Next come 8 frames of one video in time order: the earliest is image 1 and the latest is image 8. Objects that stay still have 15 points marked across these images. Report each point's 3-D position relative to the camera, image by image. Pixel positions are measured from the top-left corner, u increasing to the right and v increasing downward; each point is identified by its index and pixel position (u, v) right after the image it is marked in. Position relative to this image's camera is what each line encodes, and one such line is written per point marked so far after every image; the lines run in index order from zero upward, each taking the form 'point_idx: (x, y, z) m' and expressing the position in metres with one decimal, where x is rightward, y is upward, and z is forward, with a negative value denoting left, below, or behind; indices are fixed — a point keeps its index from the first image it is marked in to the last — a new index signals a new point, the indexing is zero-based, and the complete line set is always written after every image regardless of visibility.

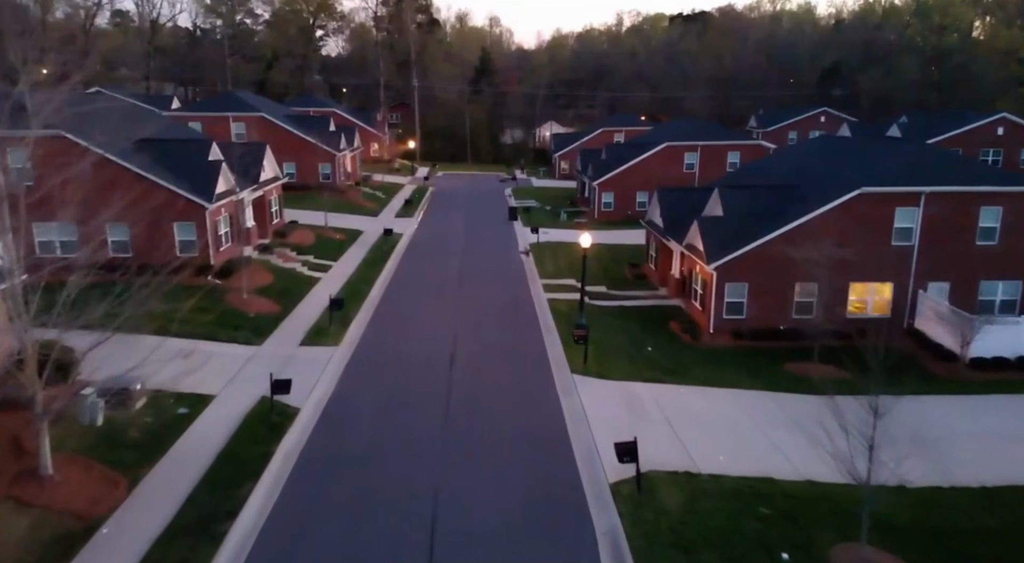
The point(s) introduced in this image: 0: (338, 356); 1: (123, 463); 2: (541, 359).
0: (-4.6, -2.0, +19.9) m
1: (-7.2, -3.3, +13.7) m
2: (+0.8, -2.0, +19.9) m
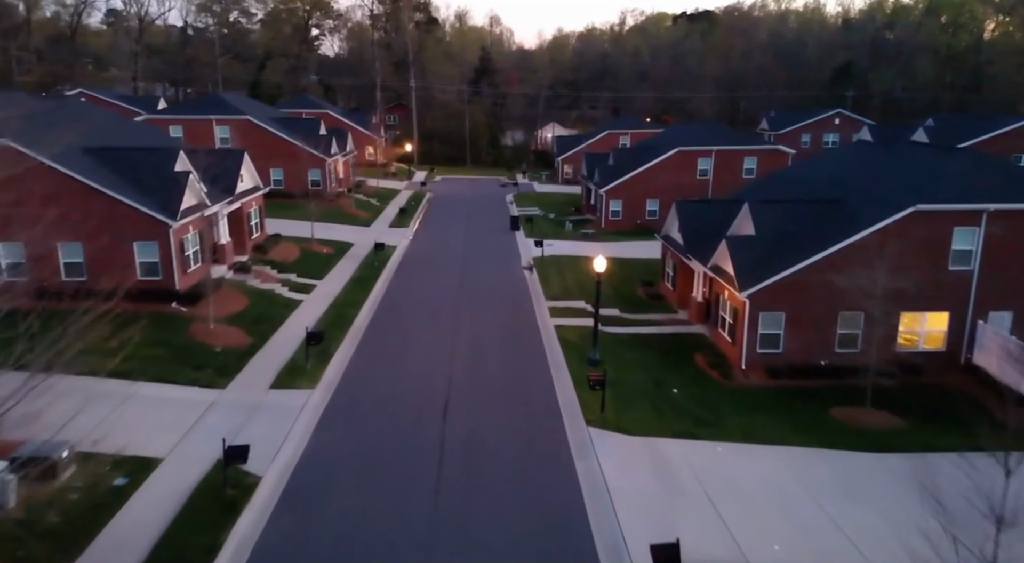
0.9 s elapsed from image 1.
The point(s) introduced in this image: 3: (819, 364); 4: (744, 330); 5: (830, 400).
0: (-4.5, -2.8, +17.1) m
1: (-7.1, -4.1, +10.9) m
2: (+0.9, -2.8, +17.1) m
3: (+8.2, -2.2, +20.0) m
4: (+6.2, -1.3, +19.8) m
5: (+7.9, -3.0, +18.5) m
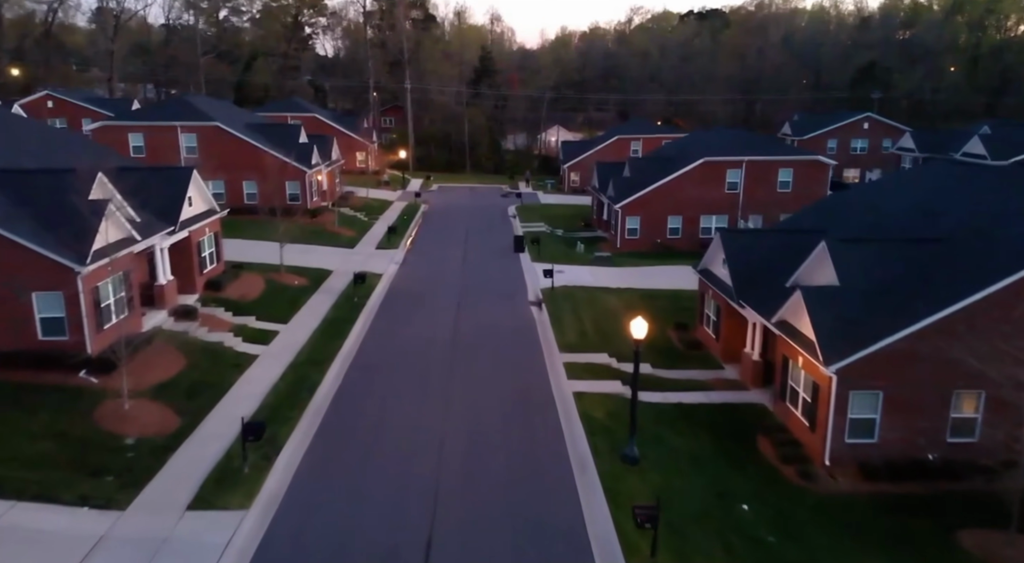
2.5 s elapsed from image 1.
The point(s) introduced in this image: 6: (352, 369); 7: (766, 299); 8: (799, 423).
0: (-4.4, -4.1, +12.2) m
1: (-6.9, -5.5, +6.0) m
2: (+1.1, -4.2, +12.2) m
3: (+8.4, -3.6, +15.1) m
4: (+6.3, -2.7, +14.9) m
5: (+8.1, -4.3, +13.6) m
6: (-4.2, -2.3, +19.5) m
7: (+6.2, -0.5, +18.2) m
8: (+6.3, -3.1, +16.3) m
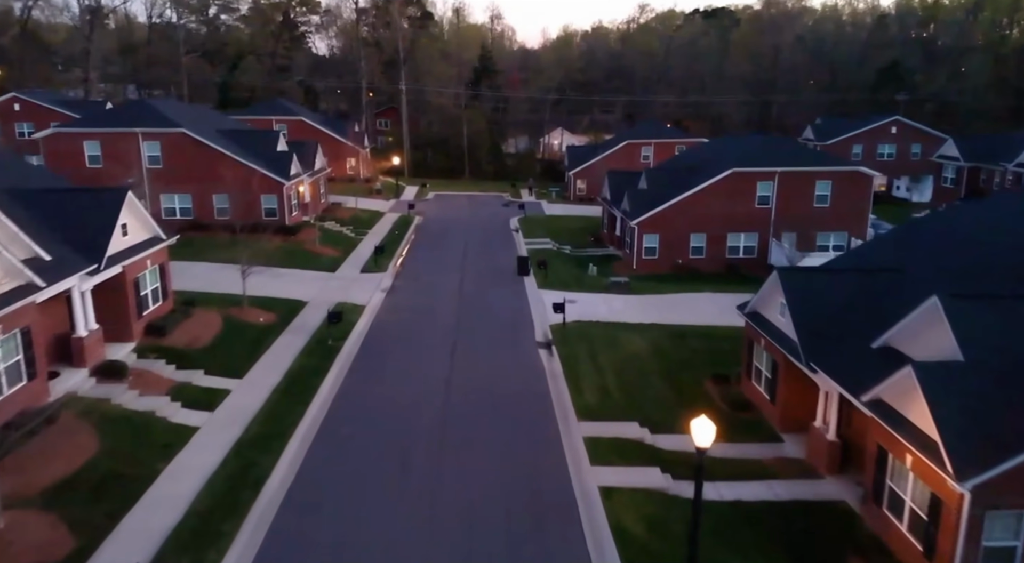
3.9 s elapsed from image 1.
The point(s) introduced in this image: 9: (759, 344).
0: (-4.2, -5.3, +8.1) m
1: (-6.7, -6.6, +1.9) m
2: (+1.2, -5.3, +8.1) m
3: (+8.6, -4.8, +11.0) m
4: (+6.5, -3.8, +10.8) m
5: (+8.3, -5.5, +9.5) m
6: (-4.0, -3.4, +15.4) m
7: (+6.4, -1.6, +14.0) m
8: (+6.4, -4.3, +12.1) m
9: (+6.1, -1.5, +18.3) m
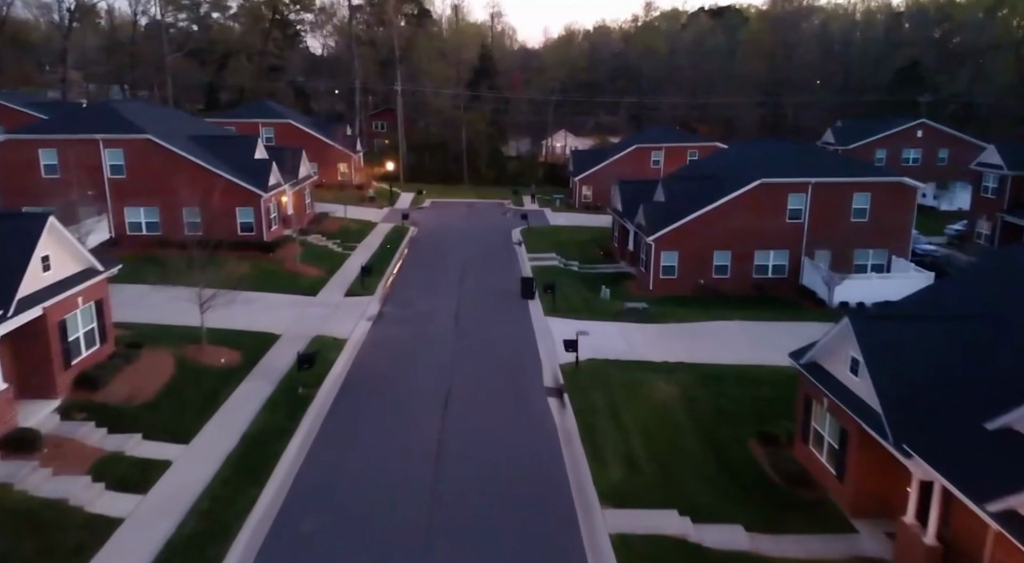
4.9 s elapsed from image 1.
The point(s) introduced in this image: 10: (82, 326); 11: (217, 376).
0: (-4.1, -6.2, +4.8) m
1: (-6.6, -7.5, -1.5) m
2: (+1.3, -6.2, +4.8) m
3: (+8.7, -5.7, +7.7) m
4: (+6.6, -4.7, +7.5) m
5: (+8.4, -6.4, +6.2) m
6: (-3.9, -4.4, +12.0) m
7: (+6.5, -2.5, +10.7) m
8: (+6.5, -5.2, +8.8) m
9: (+6.2, -2.5, +15.0) m
10: (-9.7, -1.0, +16.8) m
11: (-7.4, -2.4, +18.6) m
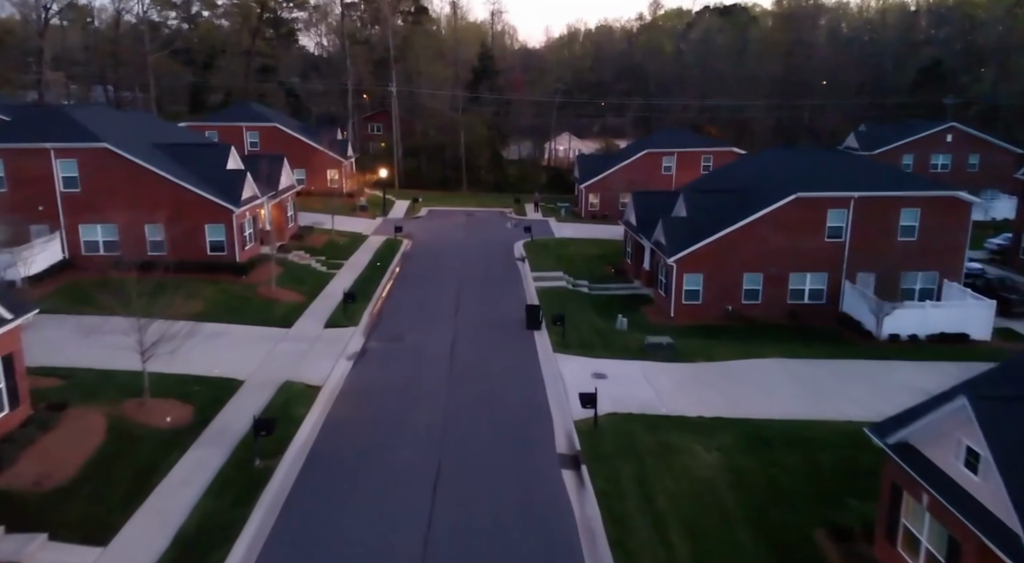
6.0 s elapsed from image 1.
0: (-4.0, -7.1, +1.4) m
1: (-6.5, -8.4, -4.8) m
2: (+1.4, -7.1, +1.4) m
3: (+8.8, -6.6, +4.3) m
4: (+6.7, -5.7, +4.1) m
5: (+8.5, -7.3, +2.8) m
6: (-3.8, -5.3, +8.7) m
7: (+6.6, -3.5, +7.4) m
8: (+6.7, -6.1, +5.5) m
9: (+6.3, -3.4, +11.6) m
10: (-9.6, -1.9, +13.5) m
11: (-7.3, -3.3, +15.3) m
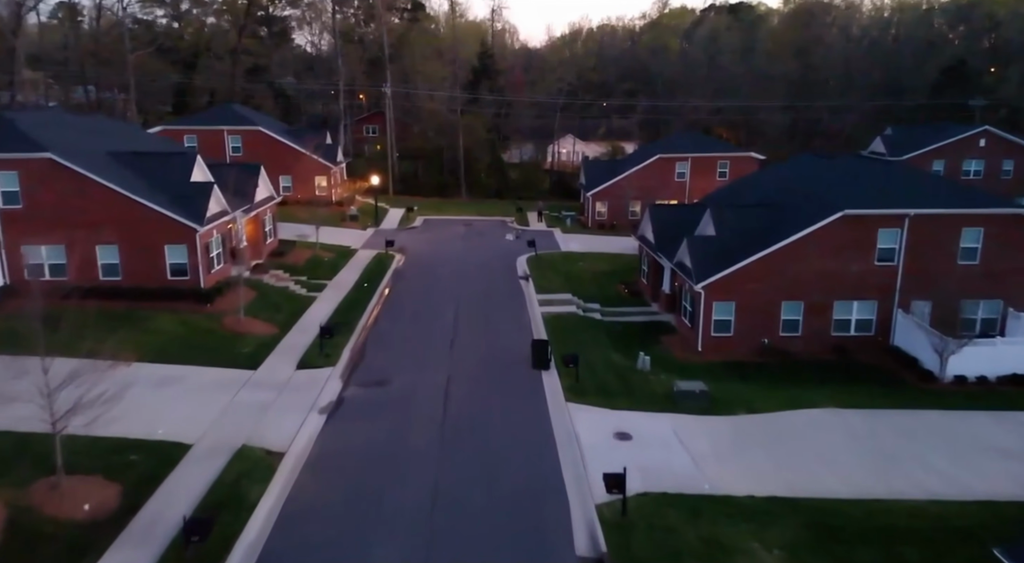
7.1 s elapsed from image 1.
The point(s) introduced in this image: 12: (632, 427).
0: (-3.9, -8.0, -1.9) m
1: (-6.4, -9.3, -8.1) m
2: (+1.6, -8.0, -1.9) m
3: (+8.9, -7.5, +1.0) m
4: (+6.9, -6.6, +0.8) m
5: (+8.6, -8.2, -0.5) m
6: (-3.7, -6.2, +5.4) m
7: (+6.7, -4.4, +4.0) m
8: (+6.8, -7.0, +2.1) m
9: (+6.4, -4.3, +8.3) m
10: (-9.5, -2.8, +10.1) m
11: (-7.2, -4.2, +11.9) m
12: (+2.7, -3.4, +17.0) m
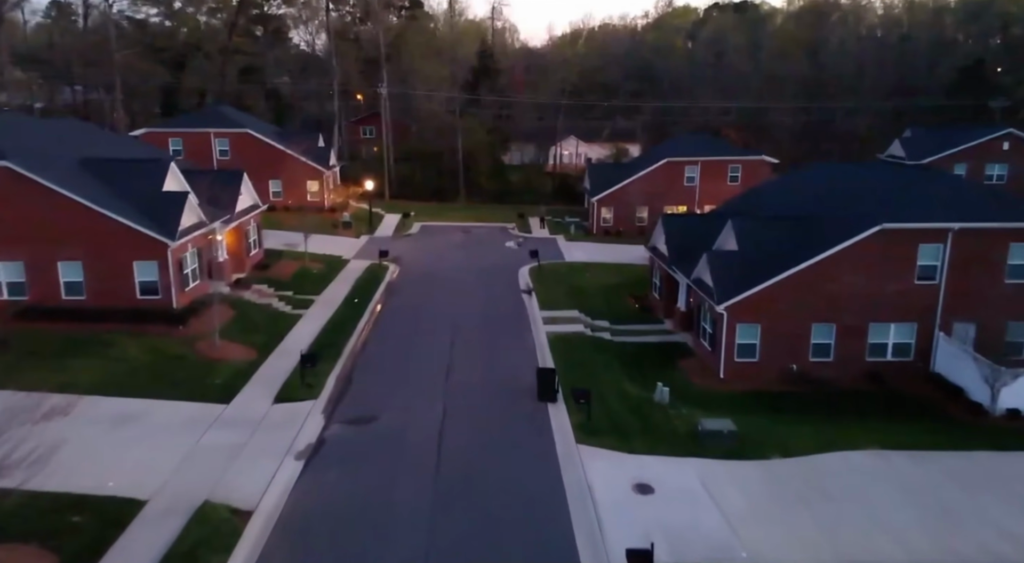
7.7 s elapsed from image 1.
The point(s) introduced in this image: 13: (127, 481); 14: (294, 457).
0: (-3.8, -8.6, -4.0) m
1: (-6.3, -9.9, -10.2) m
2: (+1.6, -8.6, -4.0) m
3: (+9.0, -8.1, -1.1) m
4: (+6.9, -7.1, -1.3) m
5: (+8.7, -8.8, -2.6) m
6: (-3.6, -6.7, +3.3) m
7: (+6.8, -4.9, +1.9) m
8: (+6.9, -7.6, 0.0) m
9: (+6.5, -4.9, +6.2) m
10: (-9.4, -3.4, +8.0) m
11: (-7.1, -4.8, +9.8) m
12: (+2.8, -3.9, +14.9) m
13: (-7.2, -3.7, +13.9) m
14: (-4.5, -3.6, +15.6) m
